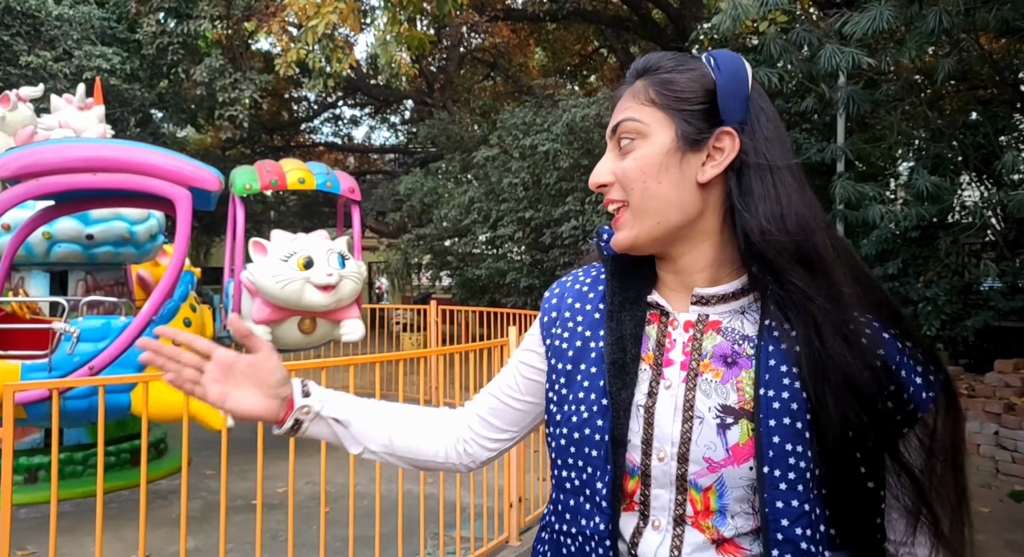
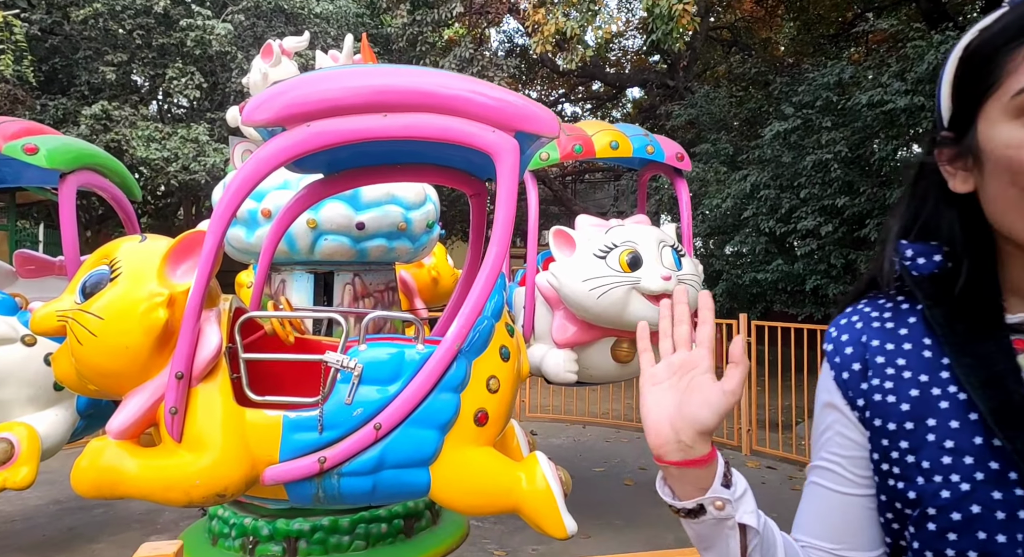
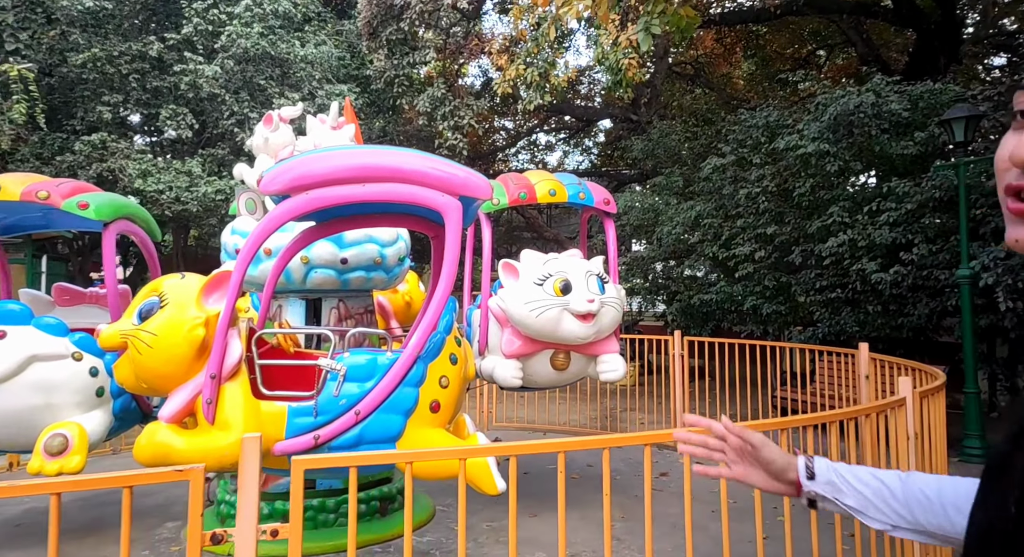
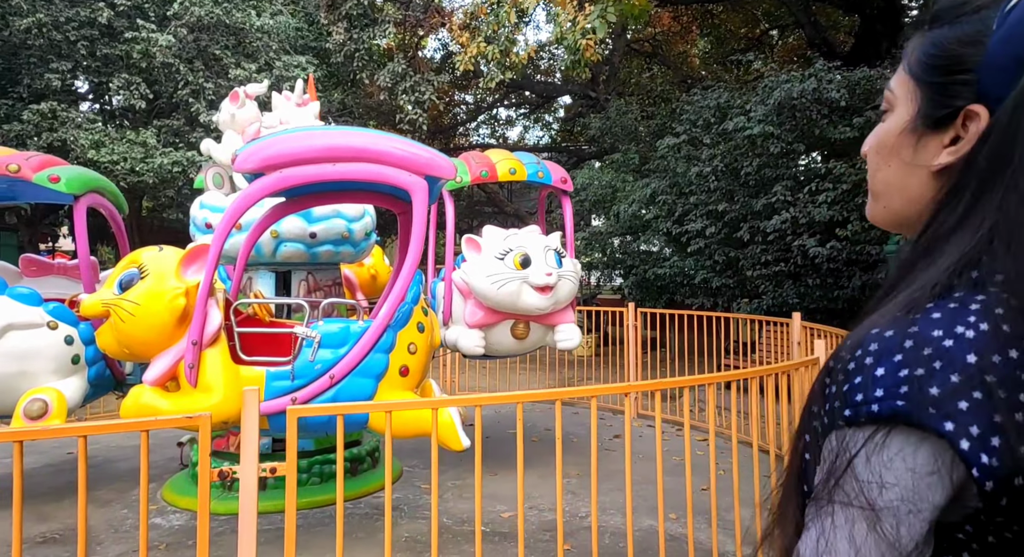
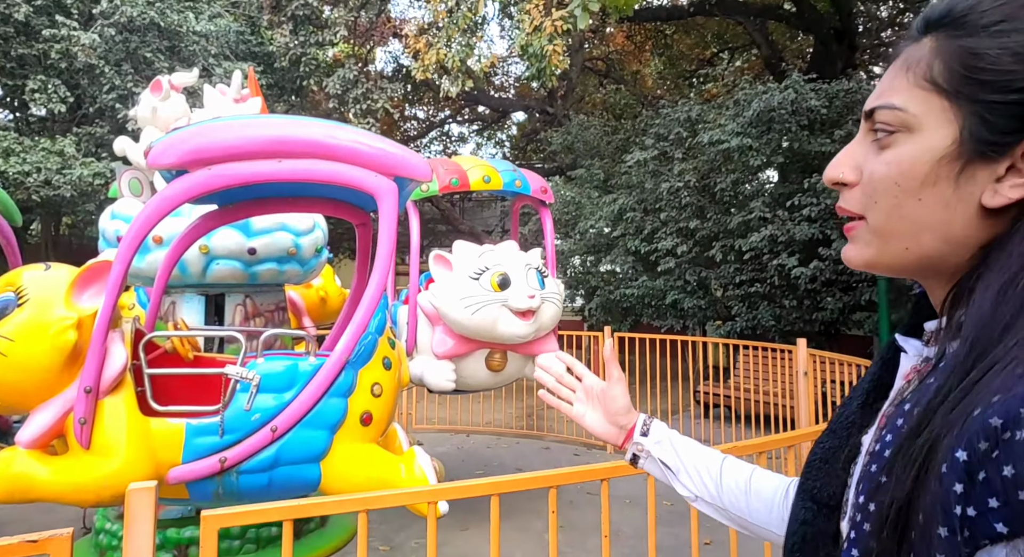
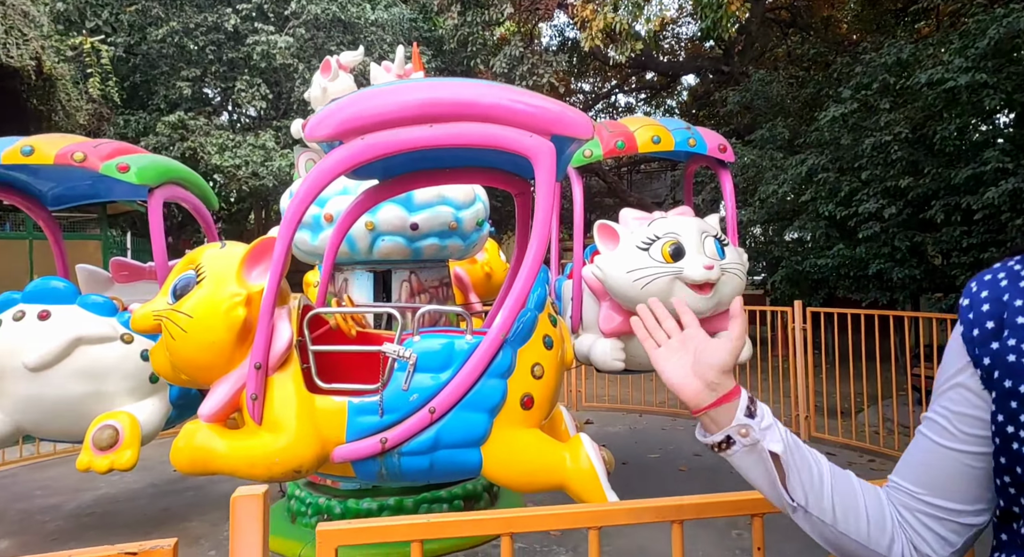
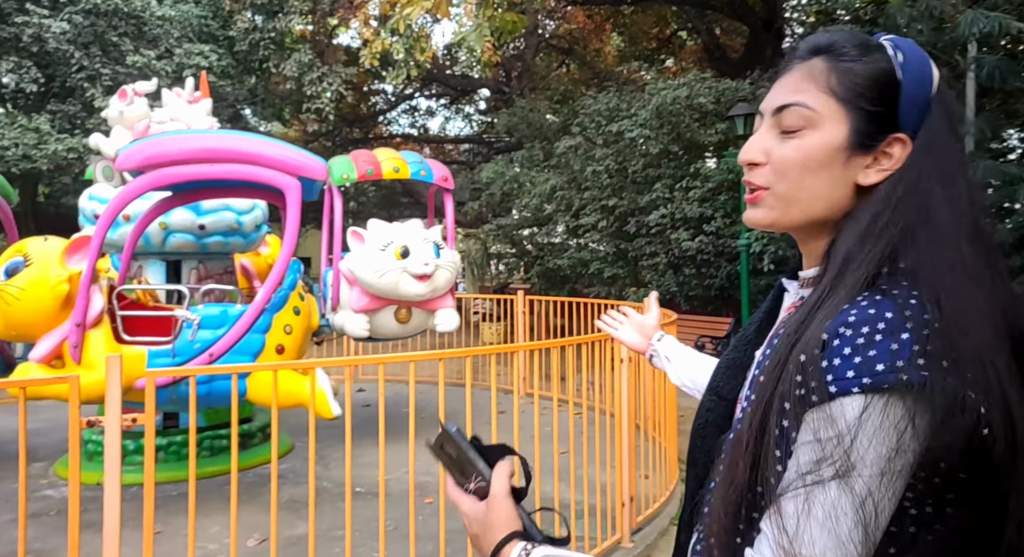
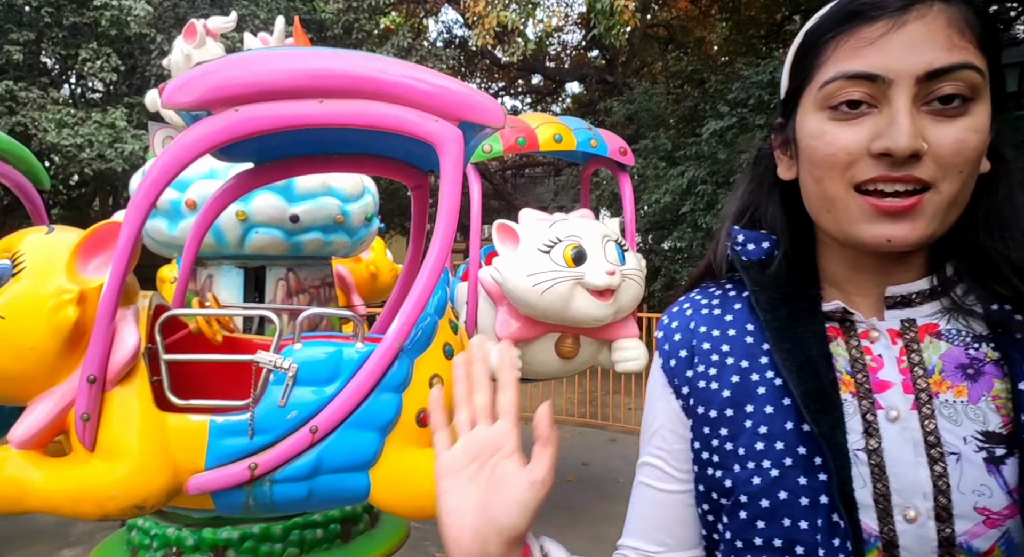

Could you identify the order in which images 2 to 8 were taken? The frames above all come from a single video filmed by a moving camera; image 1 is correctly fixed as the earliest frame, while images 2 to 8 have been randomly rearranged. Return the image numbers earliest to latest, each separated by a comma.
7, 4, 3, 5, 6, 2, 8
